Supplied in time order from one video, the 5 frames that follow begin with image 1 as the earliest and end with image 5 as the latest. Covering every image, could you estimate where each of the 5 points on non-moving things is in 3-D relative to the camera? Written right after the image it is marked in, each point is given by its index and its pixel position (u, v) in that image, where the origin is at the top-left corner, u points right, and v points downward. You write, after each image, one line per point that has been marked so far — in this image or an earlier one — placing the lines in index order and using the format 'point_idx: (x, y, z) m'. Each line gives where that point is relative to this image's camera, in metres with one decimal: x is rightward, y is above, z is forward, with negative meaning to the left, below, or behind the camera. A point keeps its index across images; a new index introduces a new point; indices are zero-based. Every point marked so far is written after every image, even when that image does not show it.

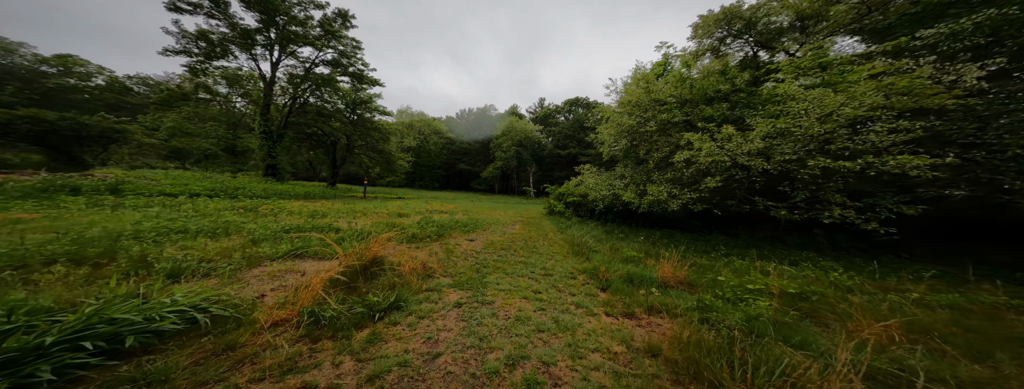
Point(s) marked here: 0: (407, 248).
0: (-2.6, -1.3, +6.6) m
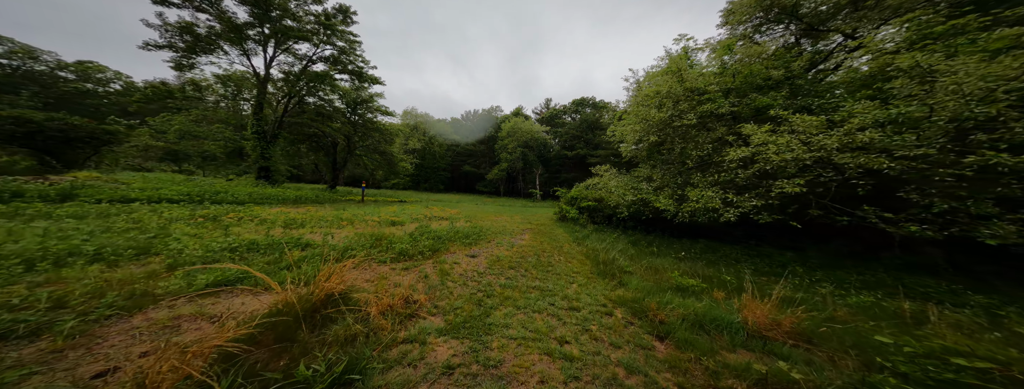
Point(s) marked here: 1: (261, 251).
0: (-2.3, -1.4, +5.2) m
1: (-4.1, -1.0, +4.5) m
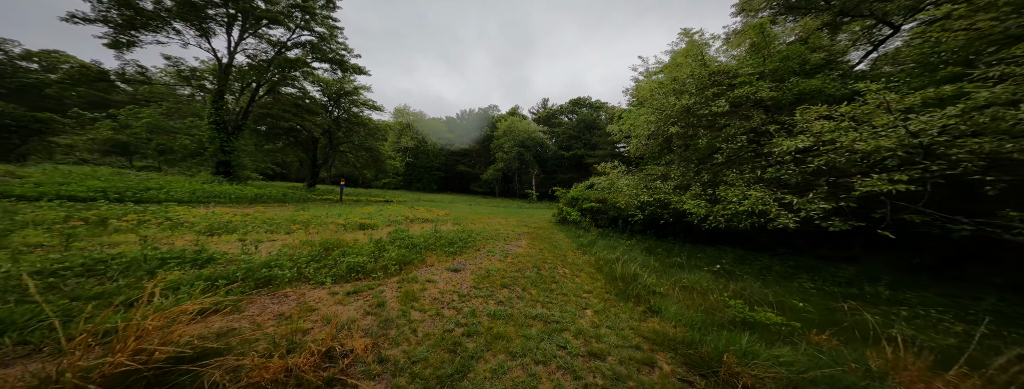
0: (-2.4, -1.3, +3.6) m
1: (-4.2, -0.9, +2.9) m
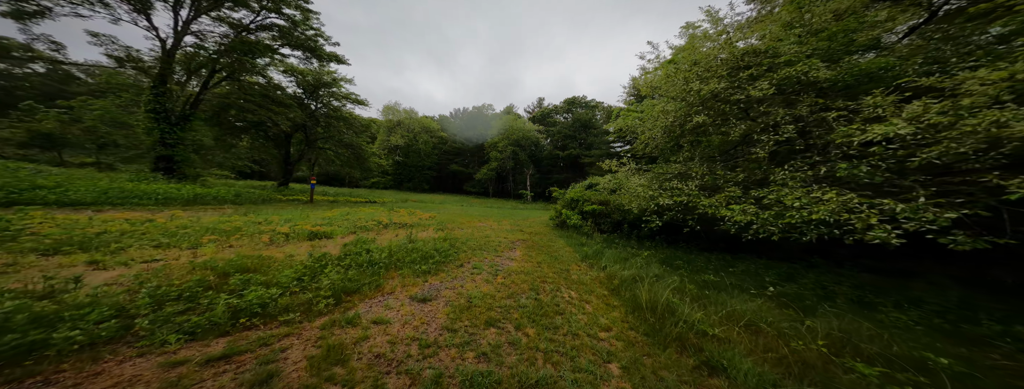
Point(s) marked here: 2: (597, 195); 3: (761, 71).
0: (-2.5, -1.3, +2.0) m
1: (-4.3, -0.8, +1.3) m
2: (+3.5, 0.0, +11.2) m
3: (+6.2, +3.1, +6.8) m
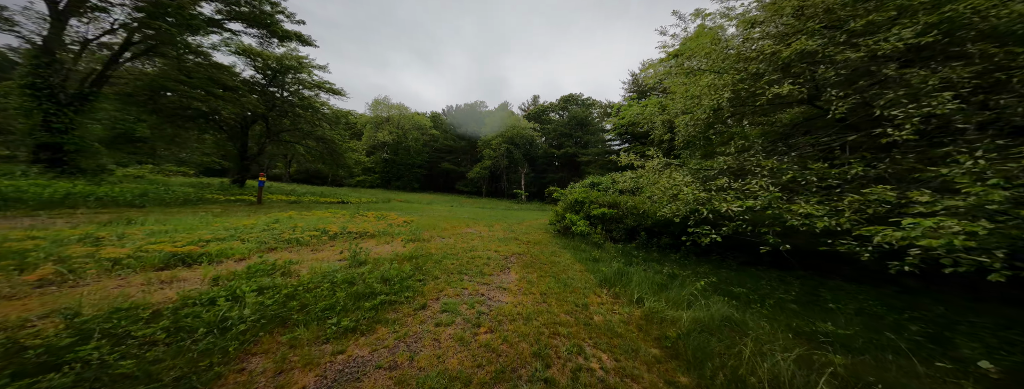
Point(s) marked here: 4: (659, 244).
0: (-2.6, -1.3, -0.2) m
1: (-4.3, -0.8, -1.0) m
2: (+3.3, 0.0, +9.1) m
3: (+6.1, +3.1, +4.8) m
4: (+4.9, -1.6, +9.1) m
